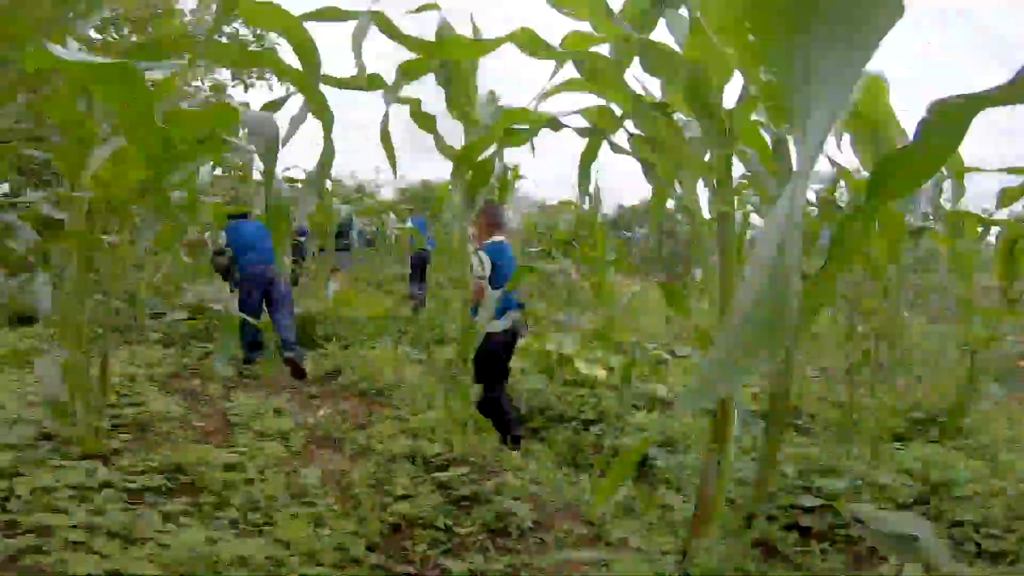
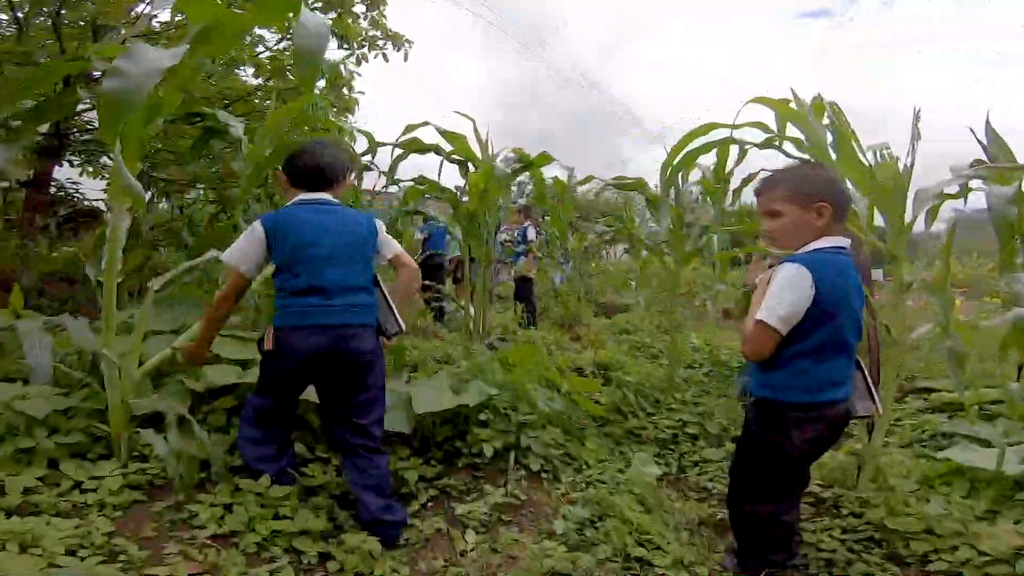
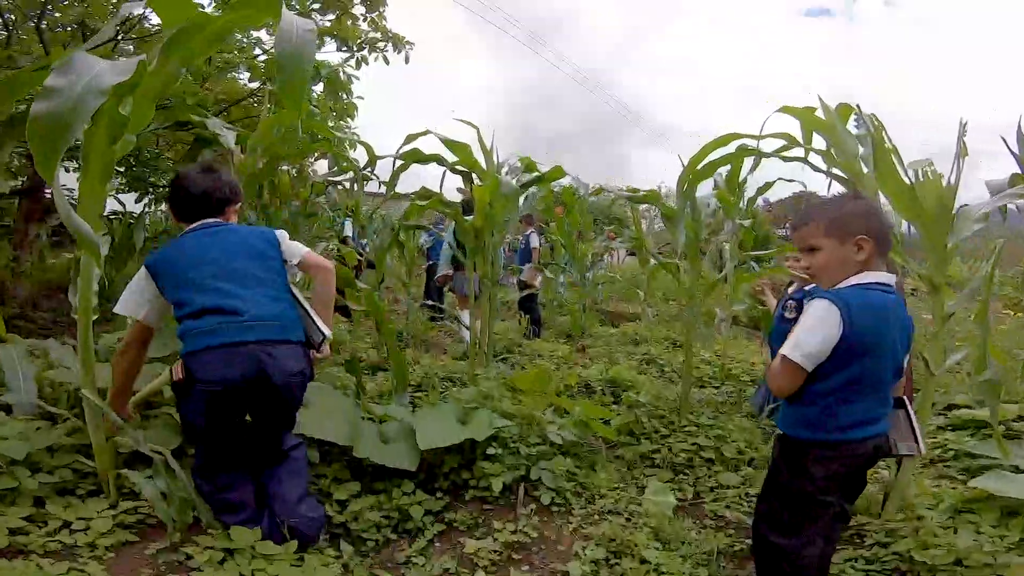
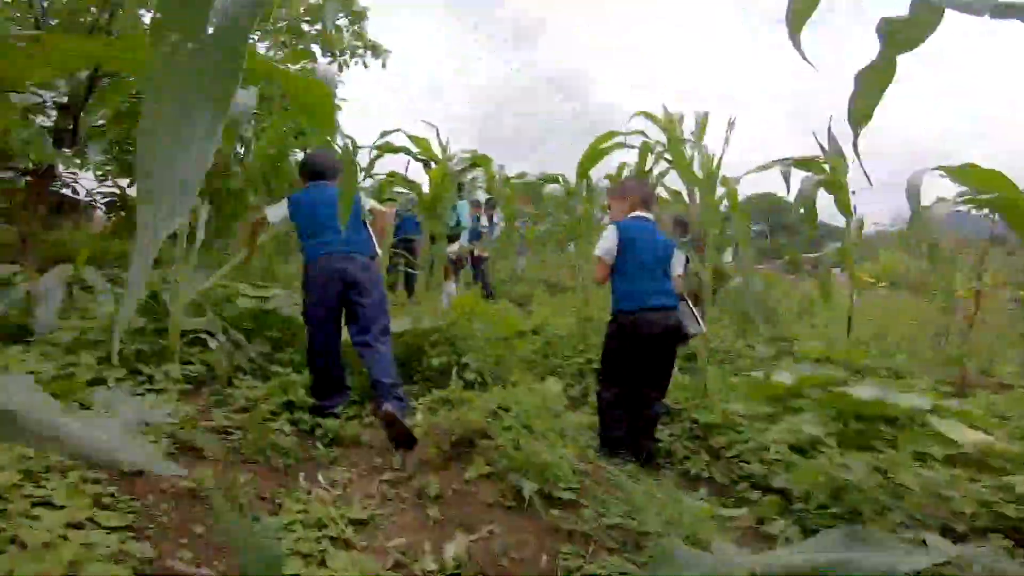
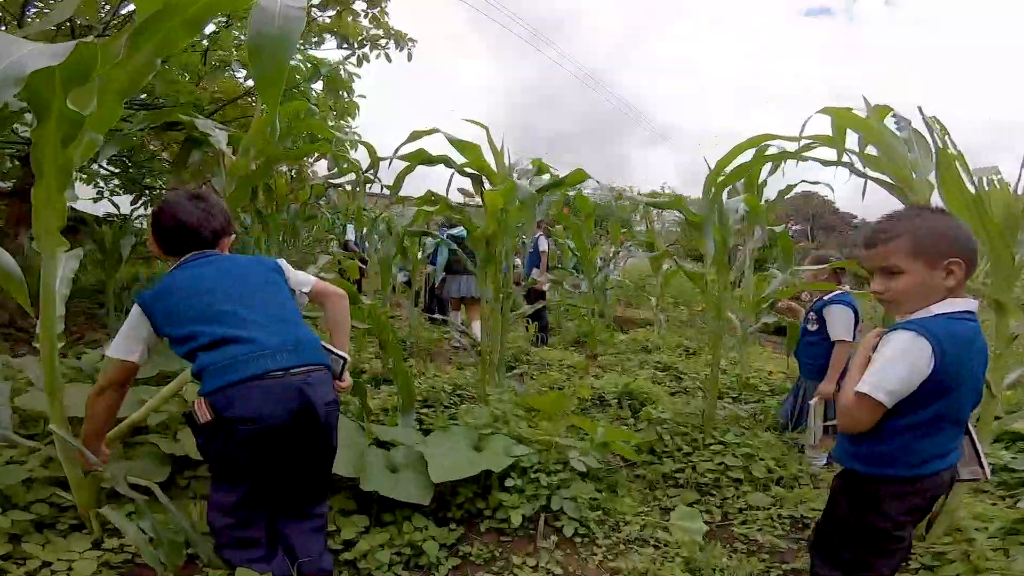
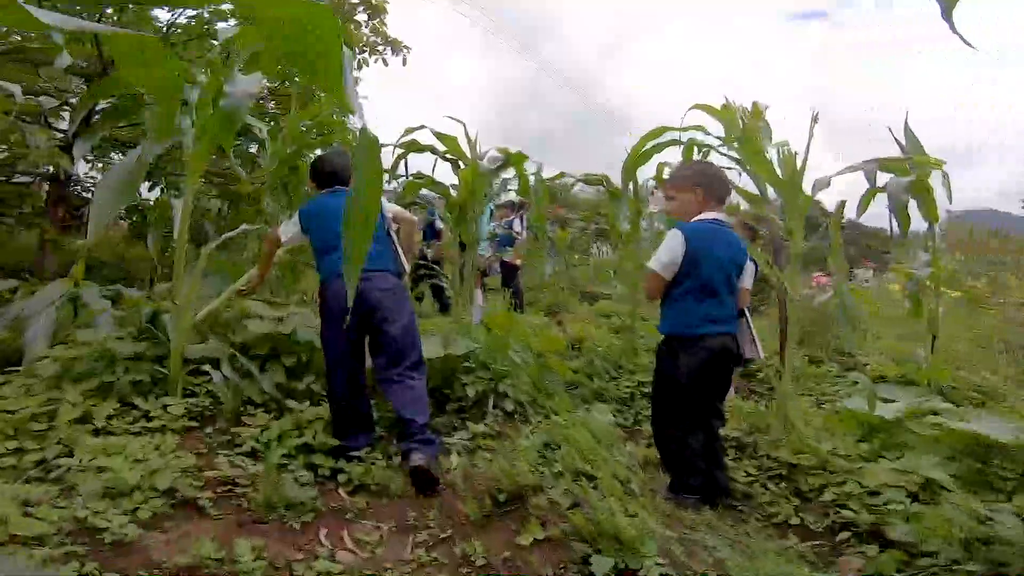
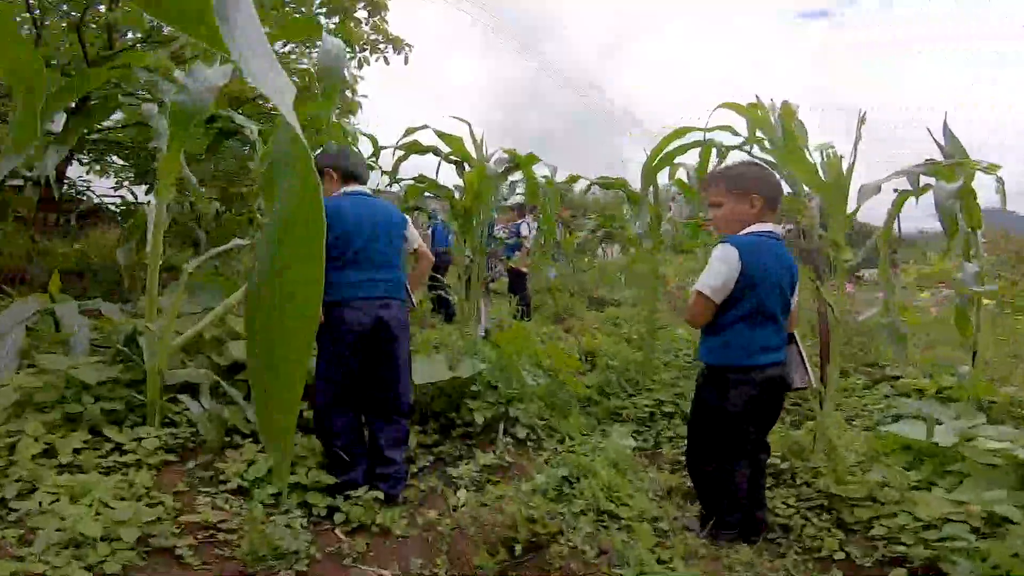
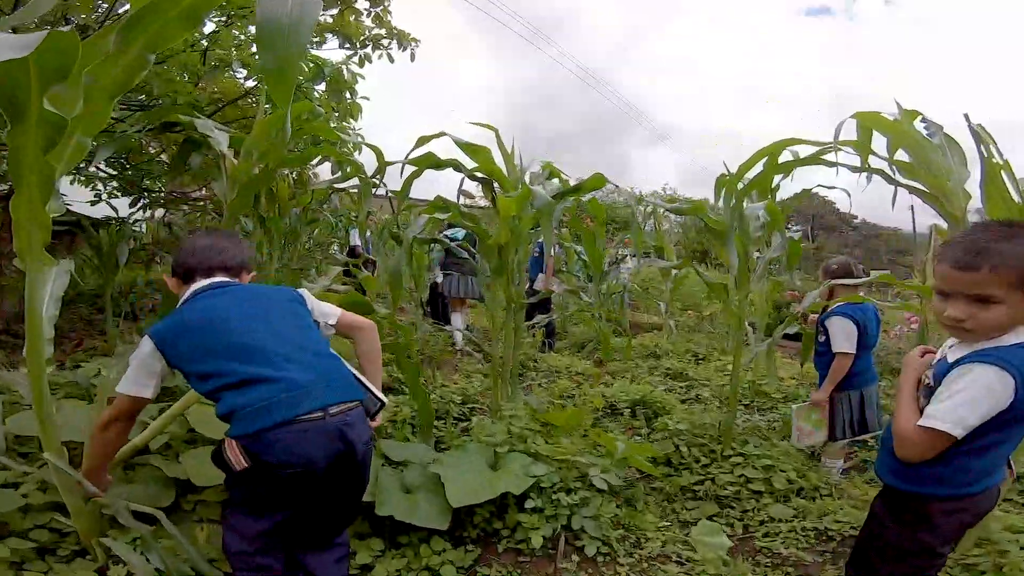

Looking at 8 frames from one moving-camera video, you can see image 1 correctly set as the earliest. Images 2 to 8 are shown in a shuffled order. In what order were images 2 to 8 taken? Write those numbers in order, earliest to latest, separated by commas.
4, 6, 7, 2, 3, 5, 8
